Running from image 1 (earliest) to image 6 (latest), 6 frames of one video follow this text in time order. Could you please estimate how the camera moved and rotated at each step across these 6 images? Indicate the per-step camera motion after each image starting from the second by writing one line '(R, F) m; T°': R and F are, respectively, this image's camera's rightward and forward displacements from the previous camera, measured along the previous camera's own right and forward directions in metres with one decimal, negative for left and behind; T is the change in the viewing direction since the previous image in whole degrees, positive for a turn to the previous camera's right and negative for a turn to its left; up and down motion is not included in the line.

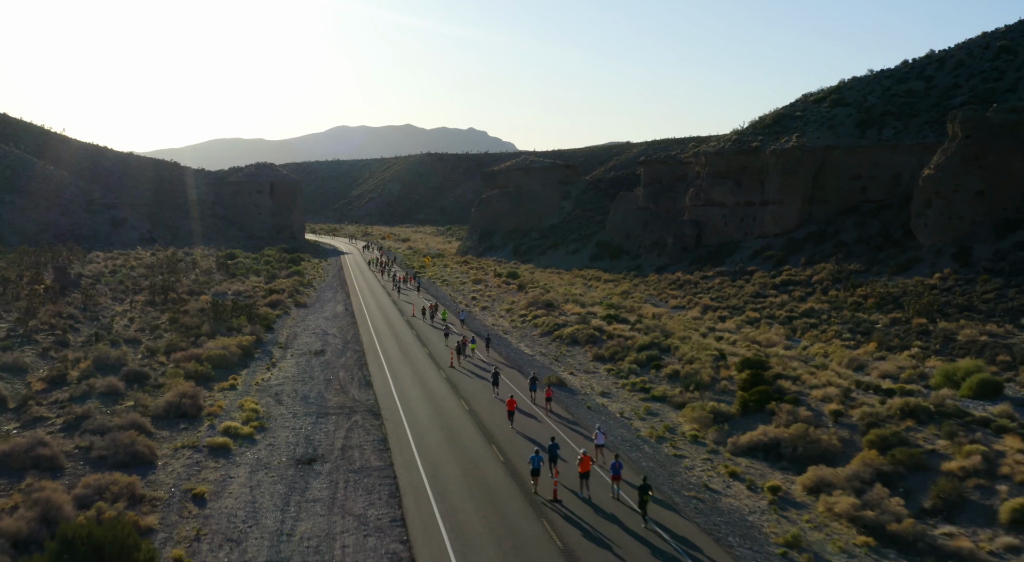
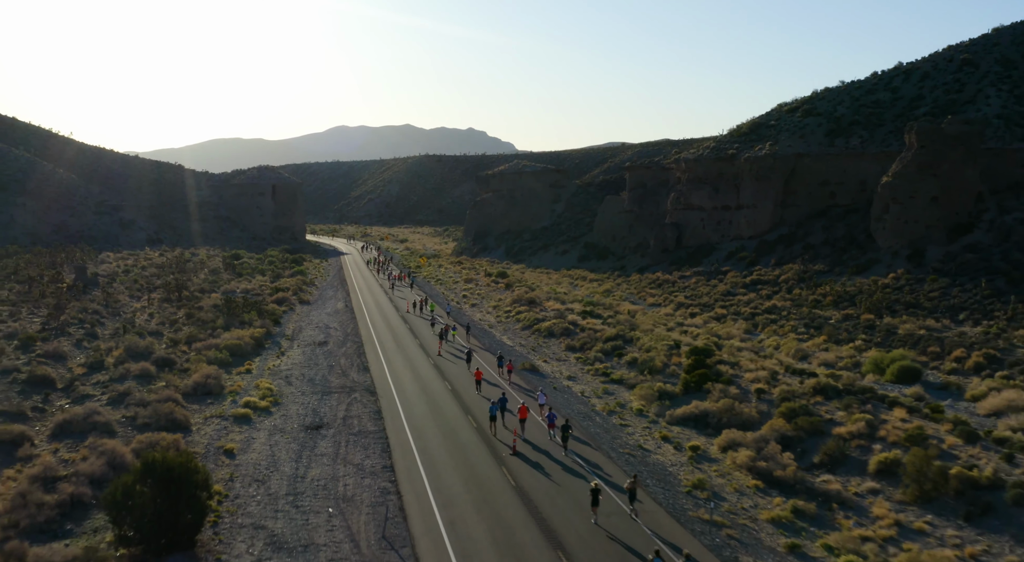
(+0.7, -3.1) m; 0°
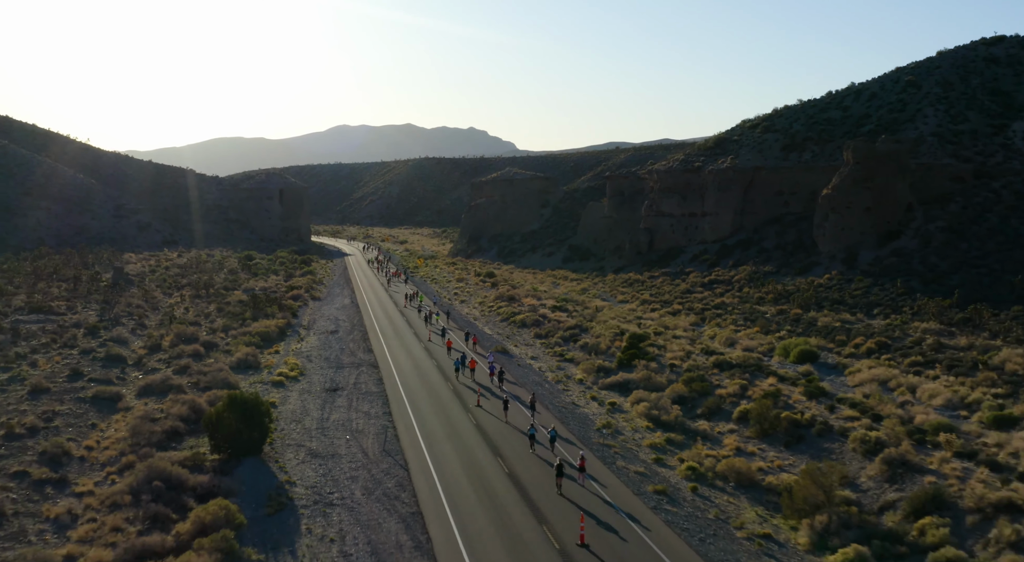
(+1.1, -5.9) m; 0°
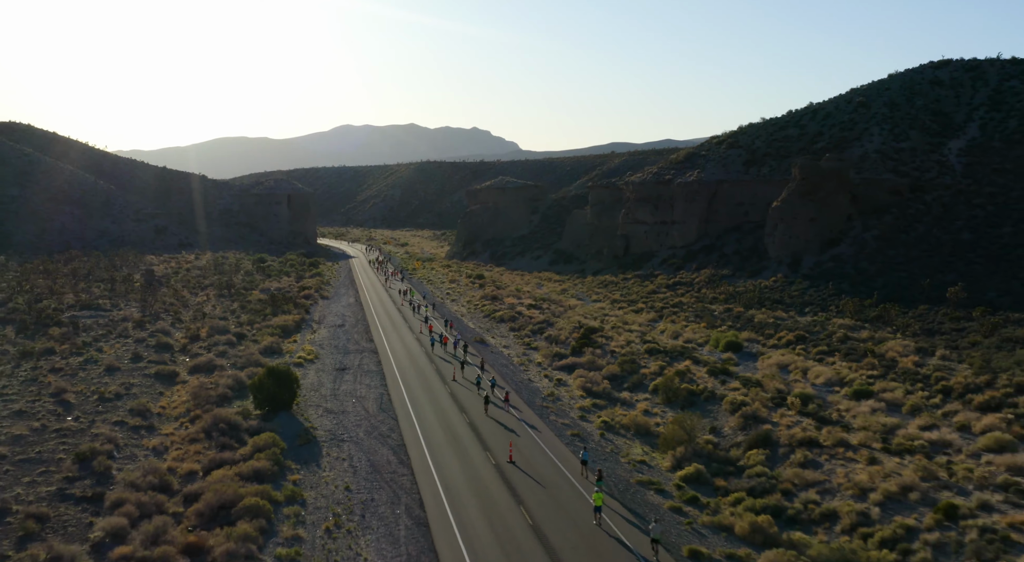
(+1.4, -6.3) m; 0°
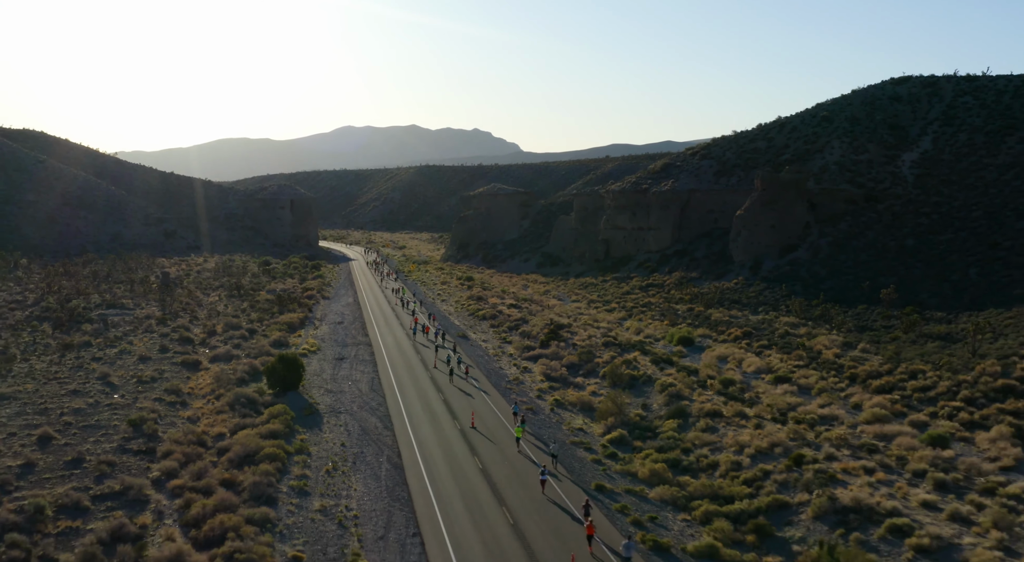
(+1.4, -5.0) m; 0°
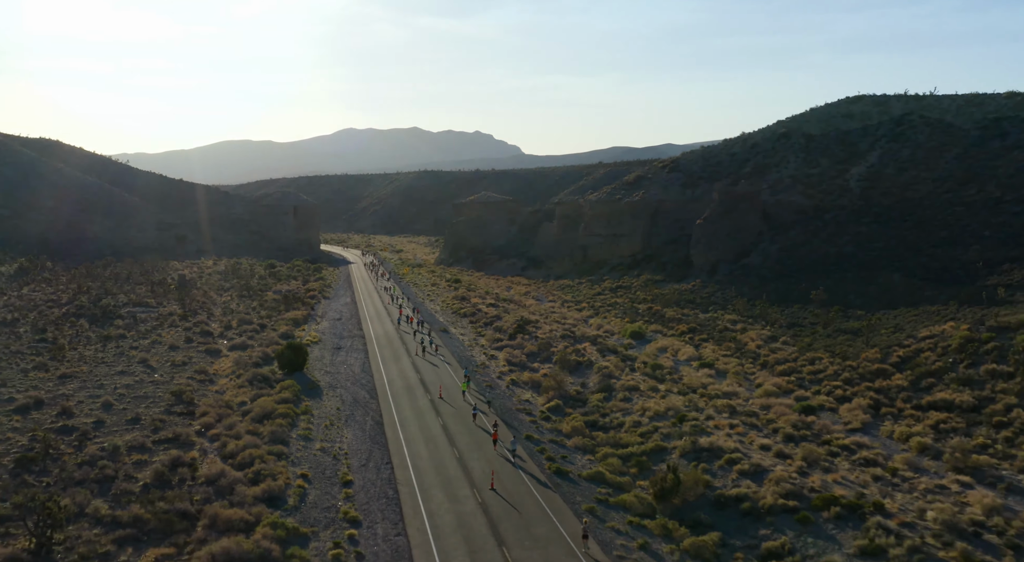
(+1.9, -6.6) m; 0°
